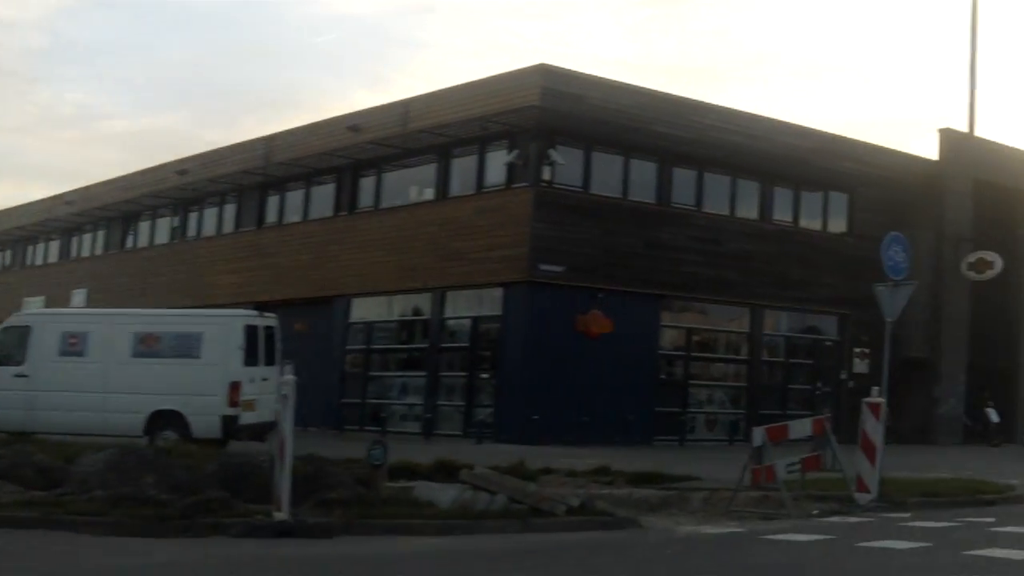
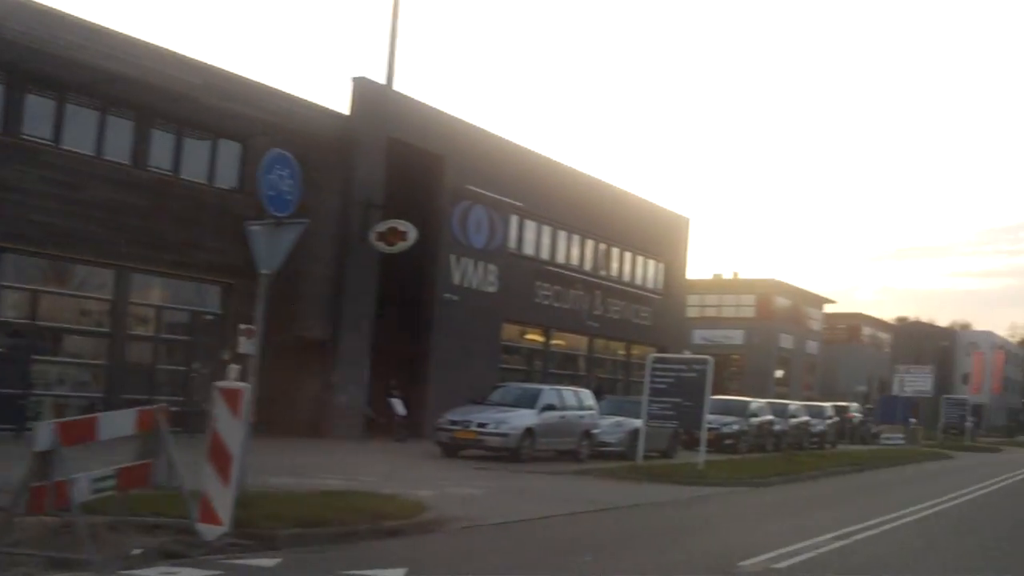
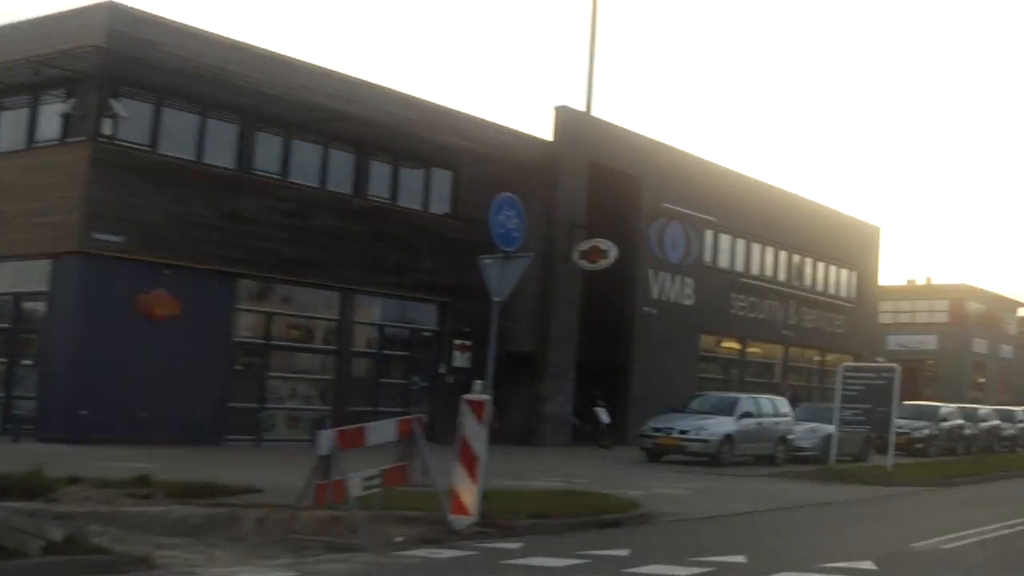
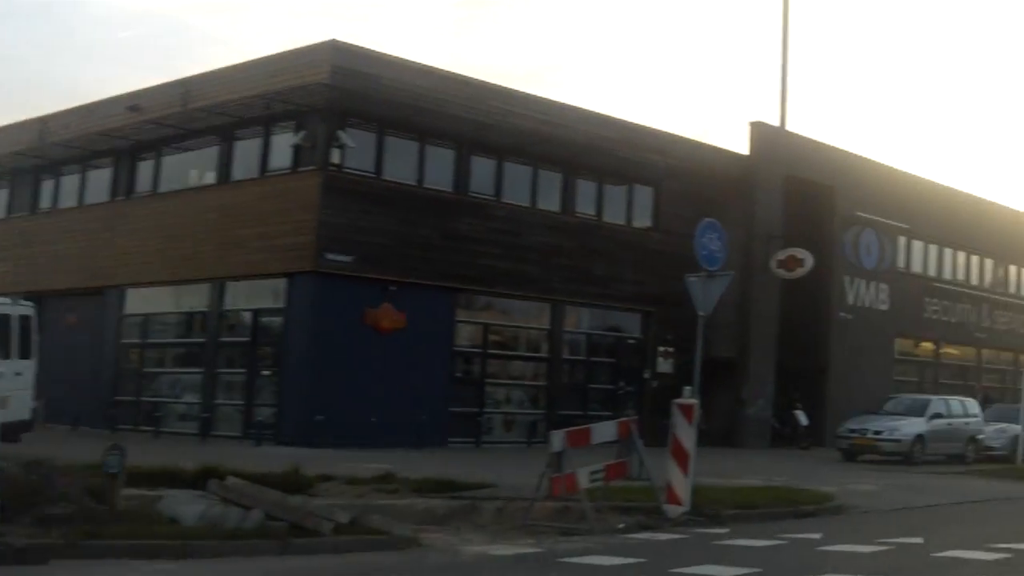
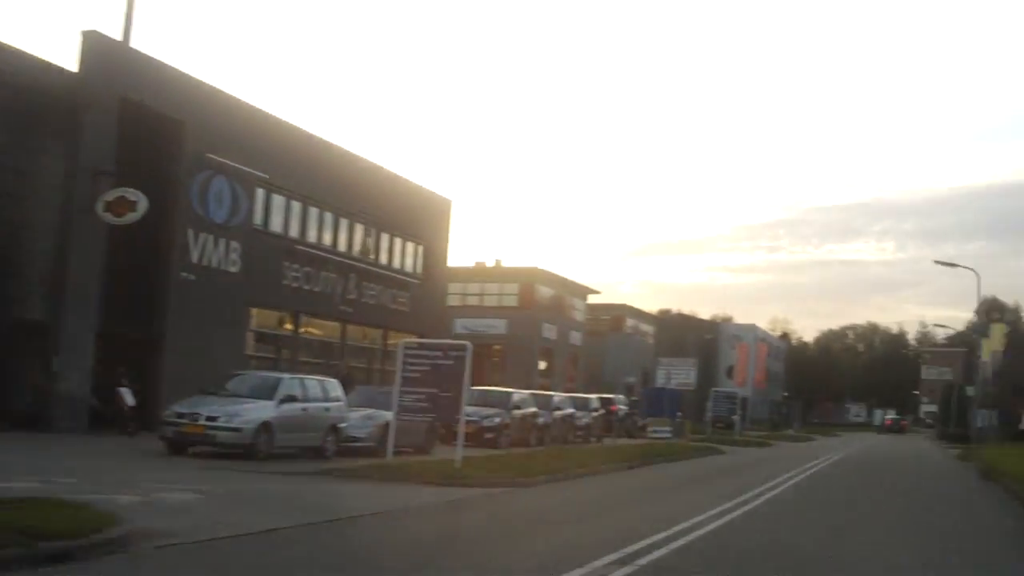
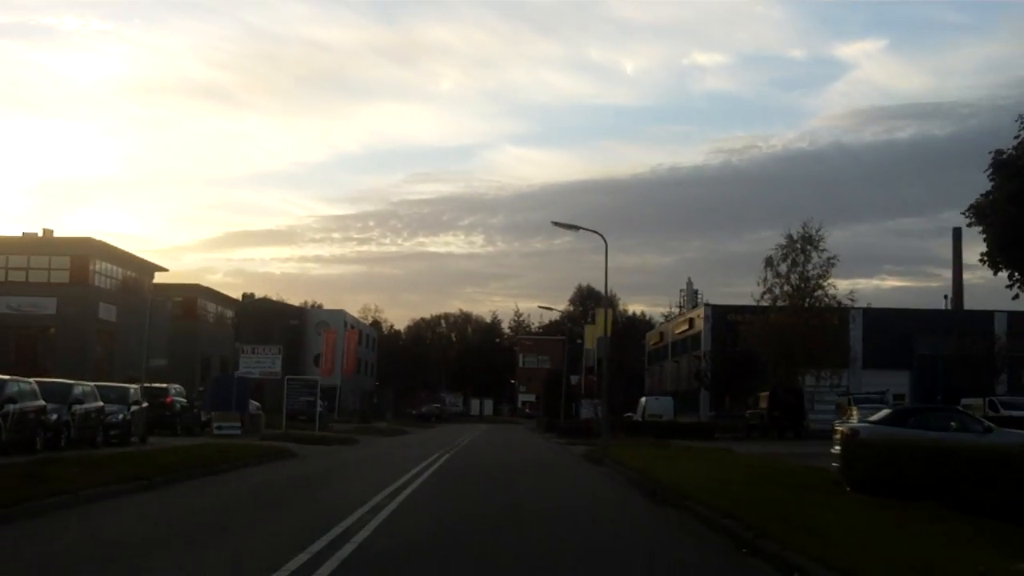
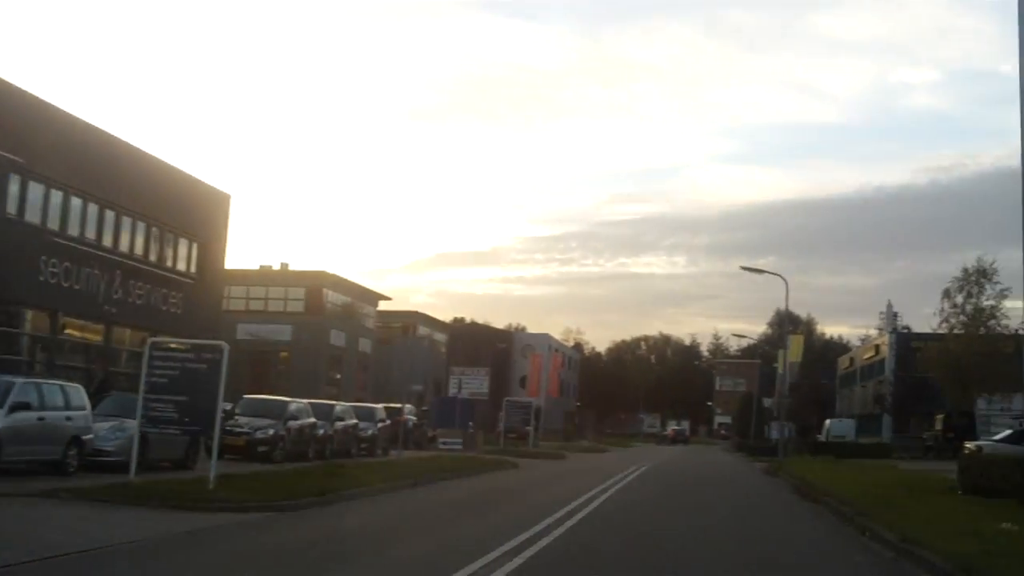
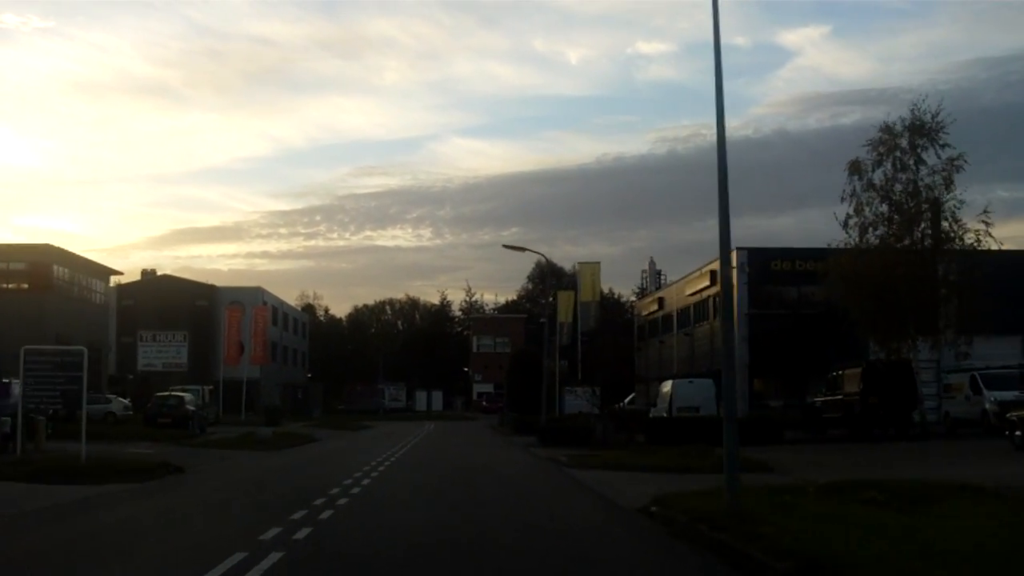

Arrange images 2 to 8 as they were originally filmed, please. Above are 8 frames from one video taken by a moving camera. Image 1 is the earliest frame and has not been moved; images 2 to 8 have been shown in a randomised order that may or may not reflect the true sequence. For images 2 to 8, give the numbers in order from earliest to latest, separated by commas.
4, 3, 2, 5, 7, 6, 8
